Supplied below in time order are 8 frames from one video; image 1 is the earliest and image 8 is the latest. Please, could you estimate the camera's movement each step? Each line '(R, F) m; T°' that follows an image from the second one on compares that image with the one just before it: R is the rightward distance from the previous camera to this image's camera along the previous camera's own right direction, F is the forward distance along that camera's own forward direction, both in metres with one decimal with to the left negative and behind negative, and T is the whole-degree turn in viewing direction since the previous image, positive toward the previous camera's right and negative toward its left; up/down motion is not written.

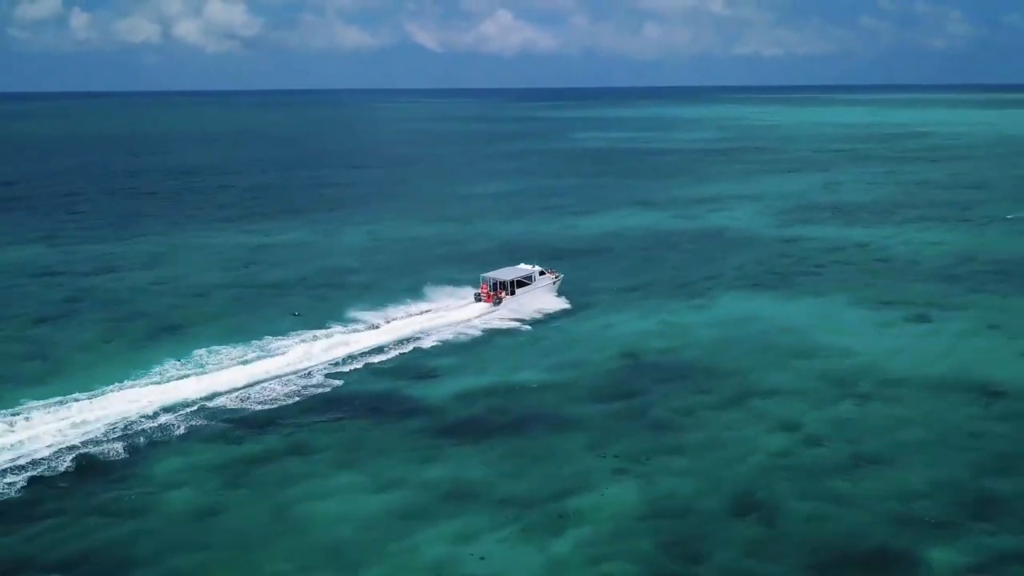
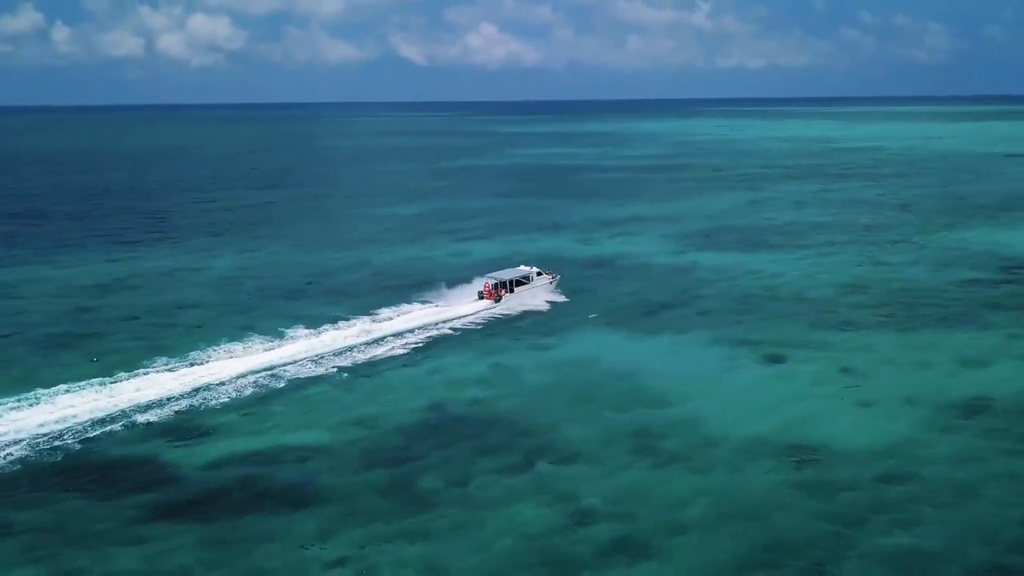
(+7.7, +2.8) m; 0°
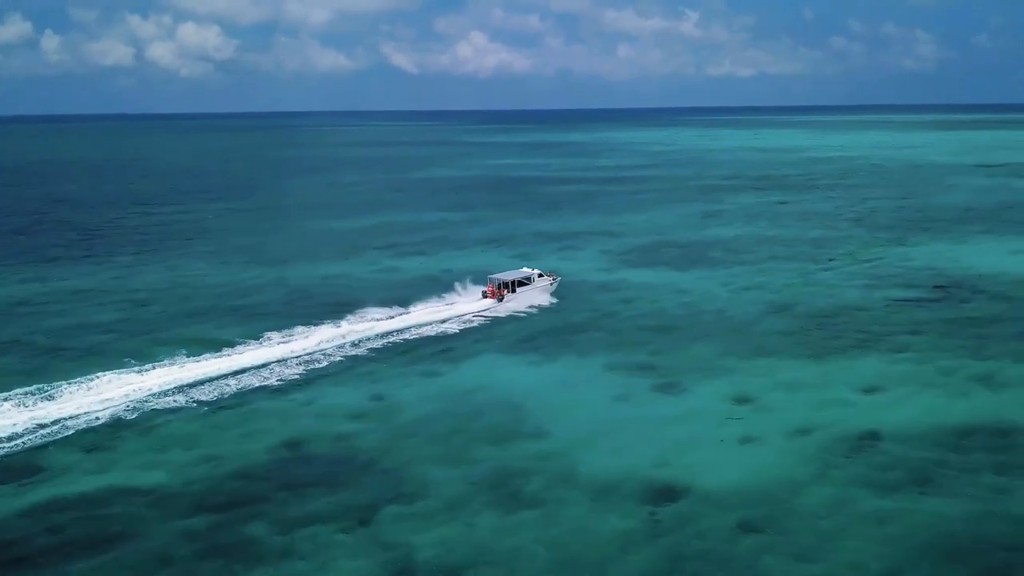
(+4.7, +1.7) m; 0°
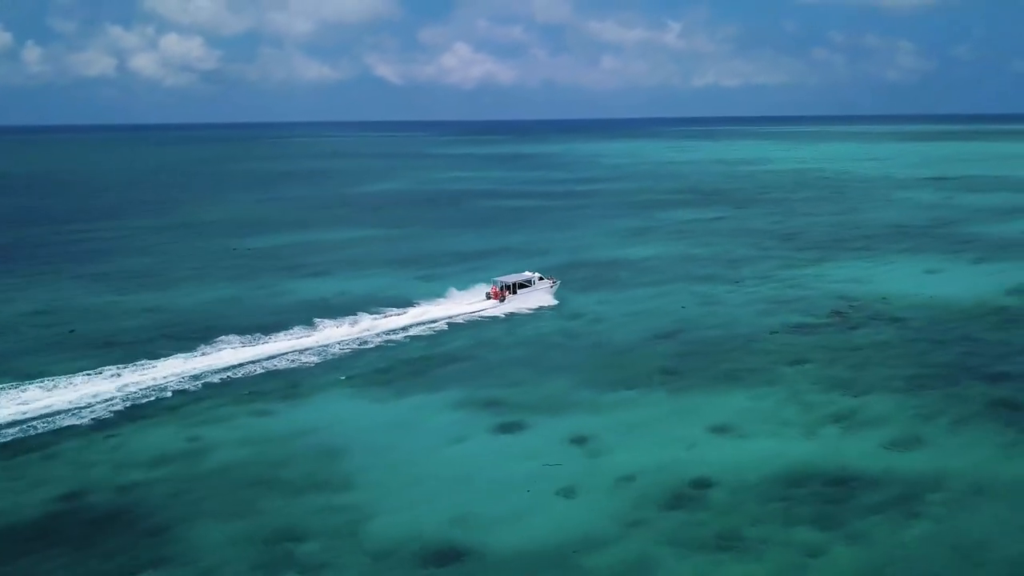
(+6.3, +2.0) m; +1°
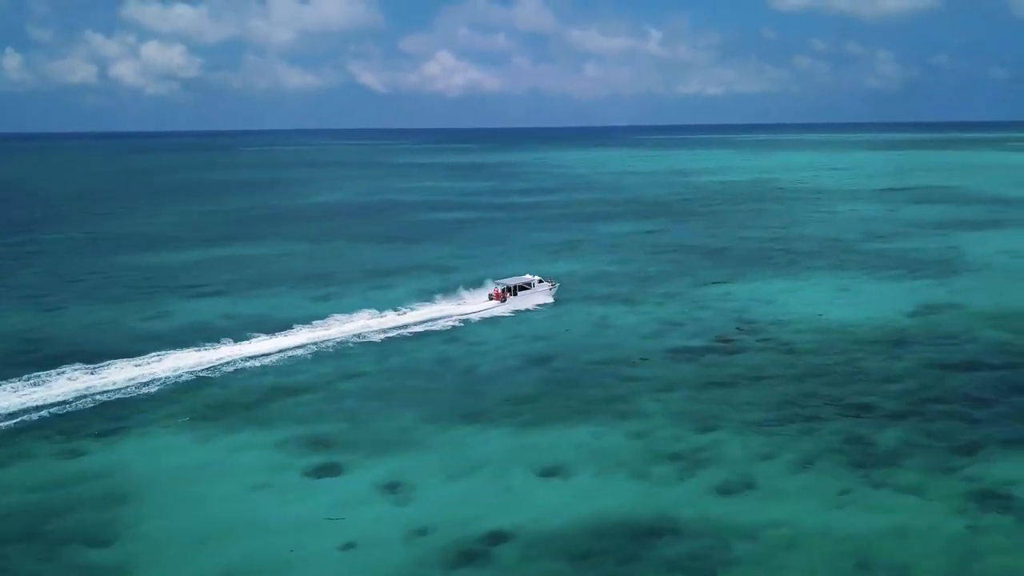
(+6.3, +1.9) m; +1°
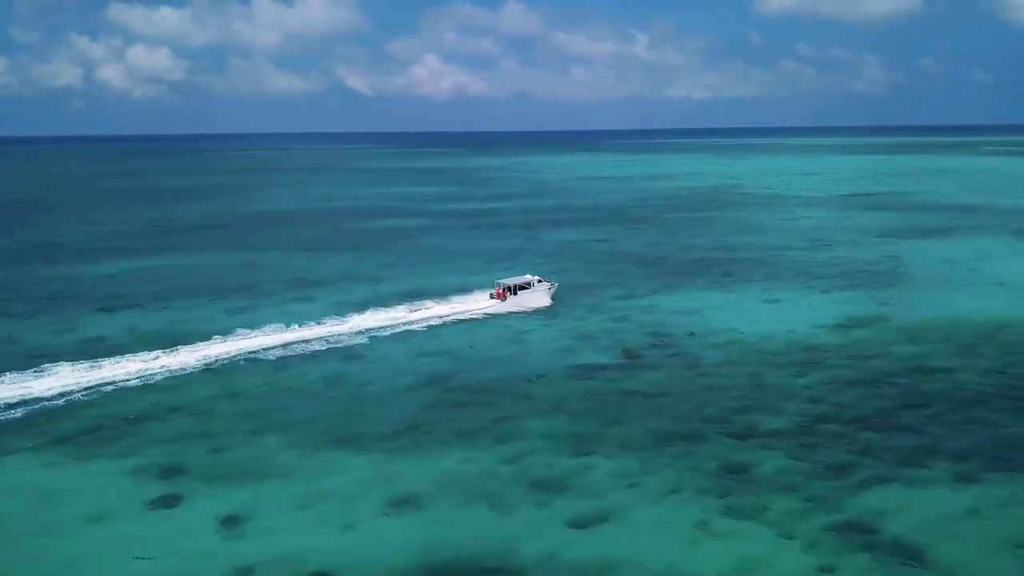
(+4.7, +1.3) m; 0°
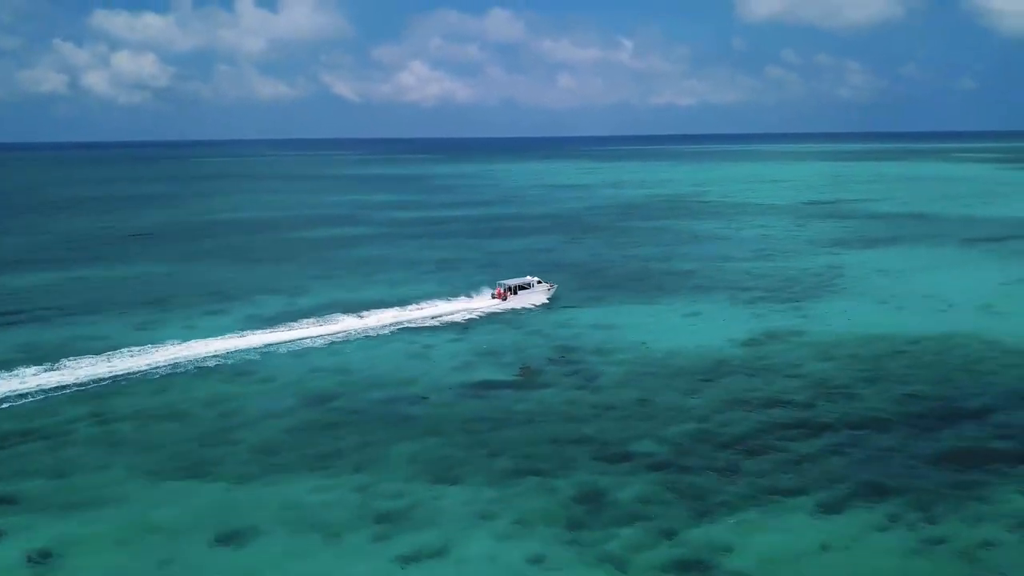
(+4.9, +1.3) m; +1°
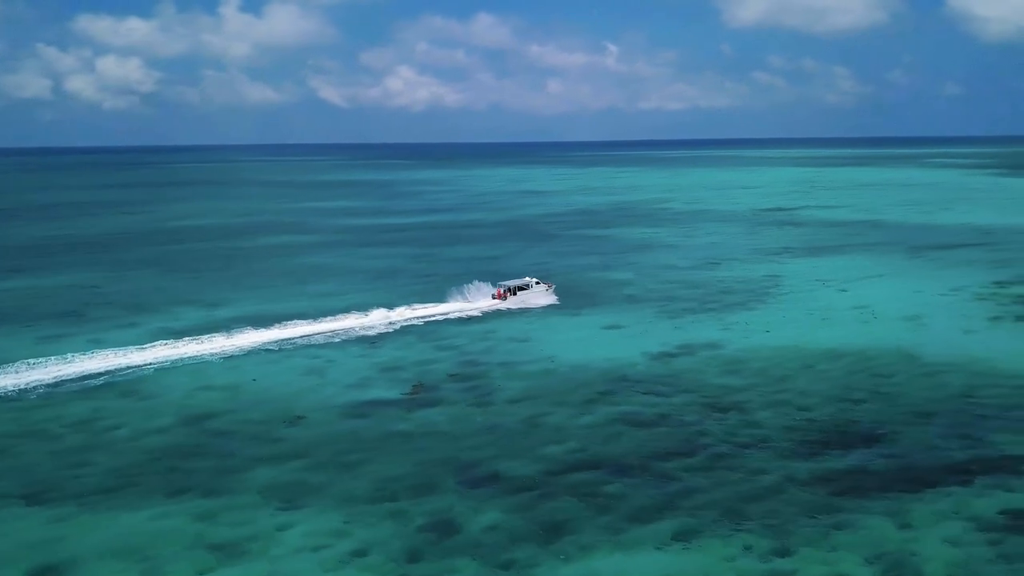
(+4.7, +1.3) m; 0°
